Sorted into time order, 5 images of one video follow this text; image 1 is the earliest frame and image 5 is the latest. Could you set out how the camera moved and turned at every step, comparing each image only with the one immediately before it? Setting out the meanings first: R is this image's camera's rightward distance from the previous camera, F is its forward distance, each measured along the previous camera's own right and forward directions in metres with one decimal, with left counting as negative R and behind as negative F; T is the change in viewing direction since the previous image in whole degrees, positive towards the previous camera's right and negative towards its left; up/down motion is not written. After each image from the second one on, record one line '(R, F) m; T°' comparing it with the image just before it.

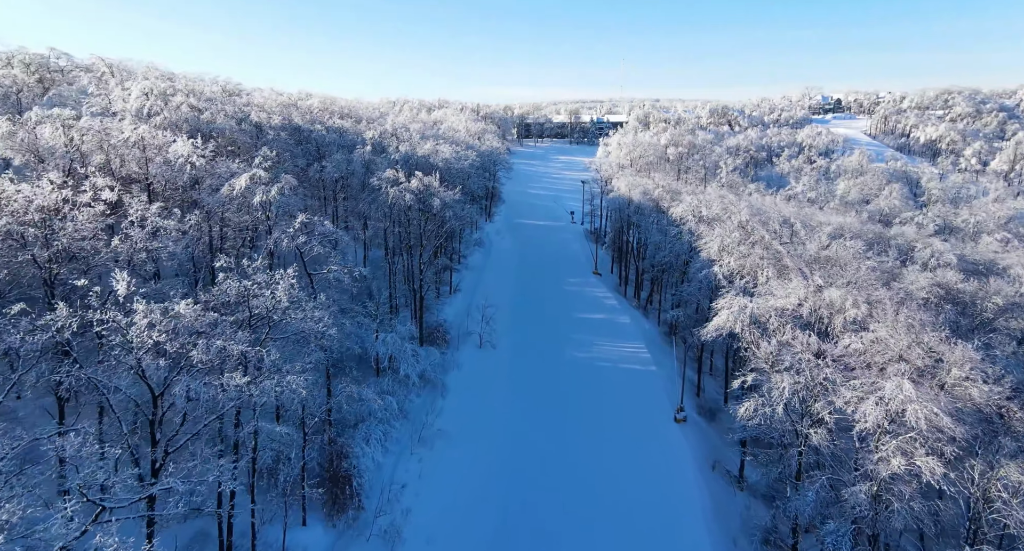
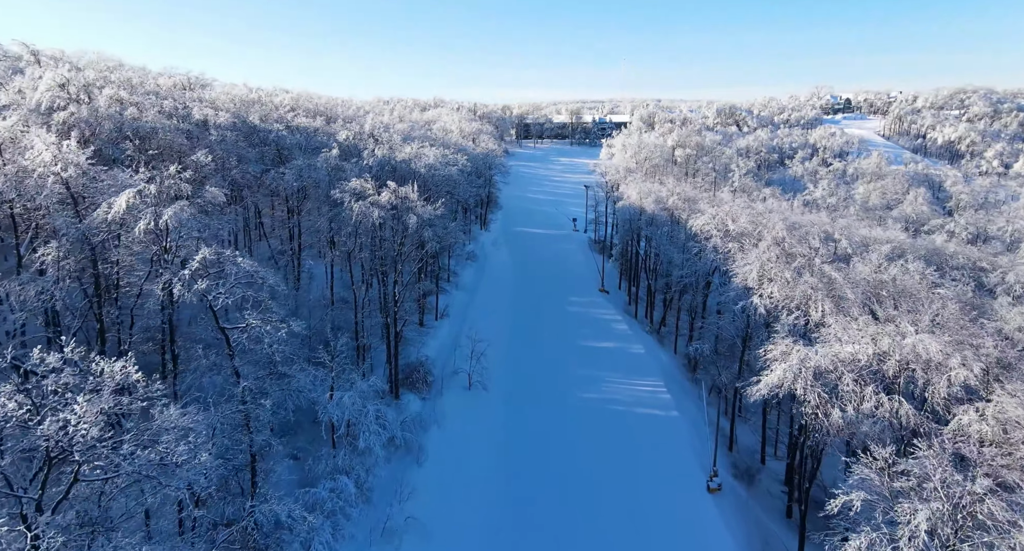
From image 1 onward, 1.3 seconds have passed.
(+0.3, +7.9) m; 0°
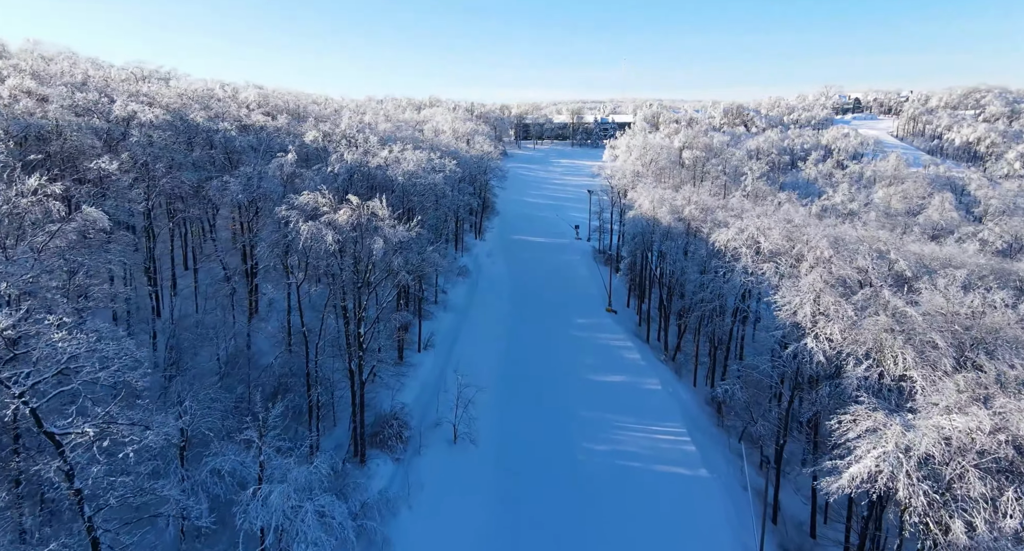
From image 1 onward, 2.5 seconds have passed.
(+0.3, +7.3) m; 0°
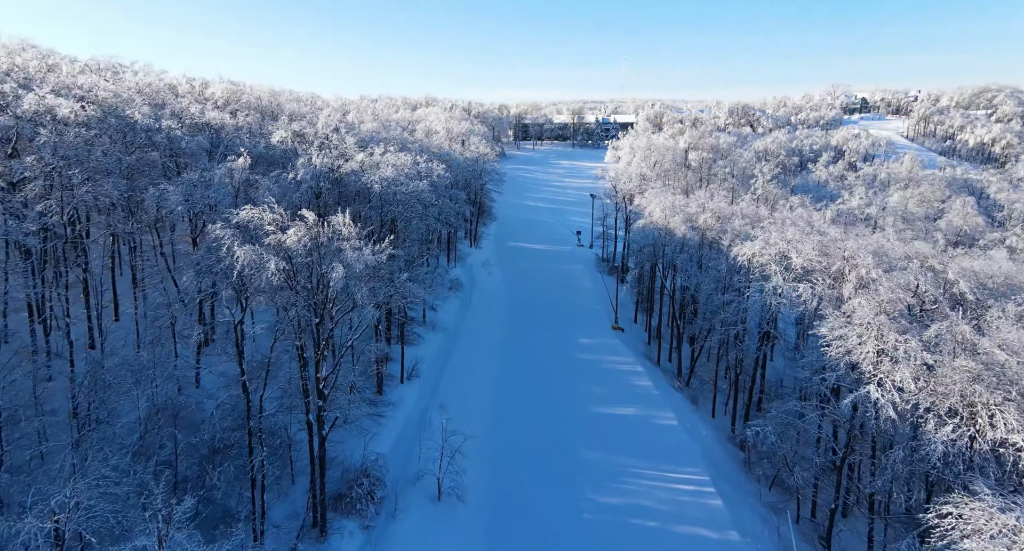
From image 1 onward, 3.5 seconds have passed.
(+0.2, +5.5) m; 0°
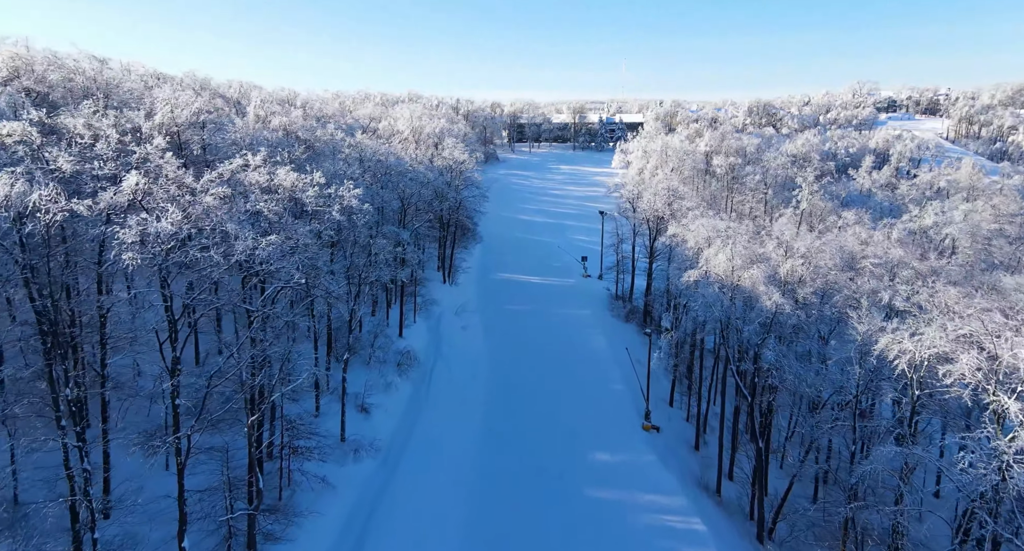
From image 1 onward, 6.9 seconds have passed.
(+1.1, +19.1) m; 0°
